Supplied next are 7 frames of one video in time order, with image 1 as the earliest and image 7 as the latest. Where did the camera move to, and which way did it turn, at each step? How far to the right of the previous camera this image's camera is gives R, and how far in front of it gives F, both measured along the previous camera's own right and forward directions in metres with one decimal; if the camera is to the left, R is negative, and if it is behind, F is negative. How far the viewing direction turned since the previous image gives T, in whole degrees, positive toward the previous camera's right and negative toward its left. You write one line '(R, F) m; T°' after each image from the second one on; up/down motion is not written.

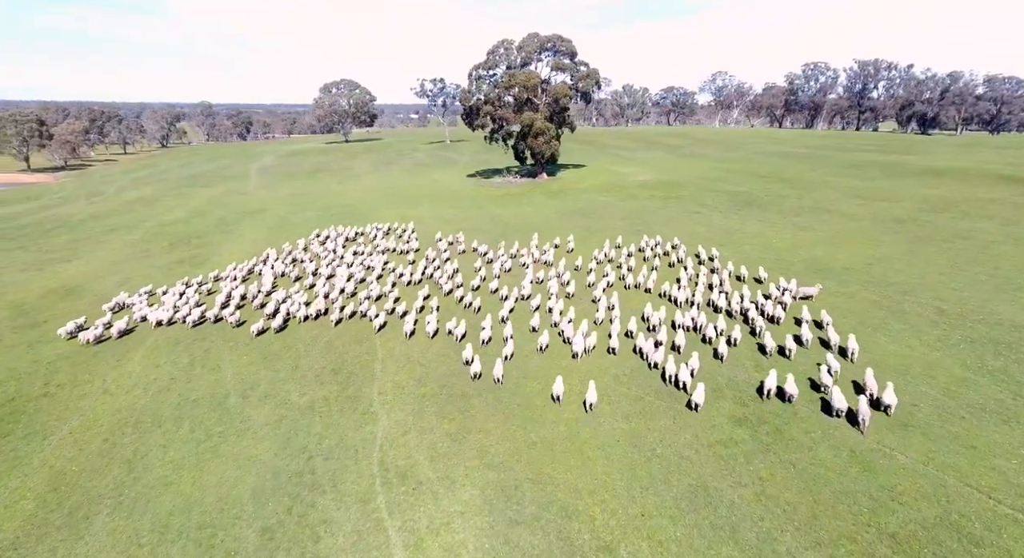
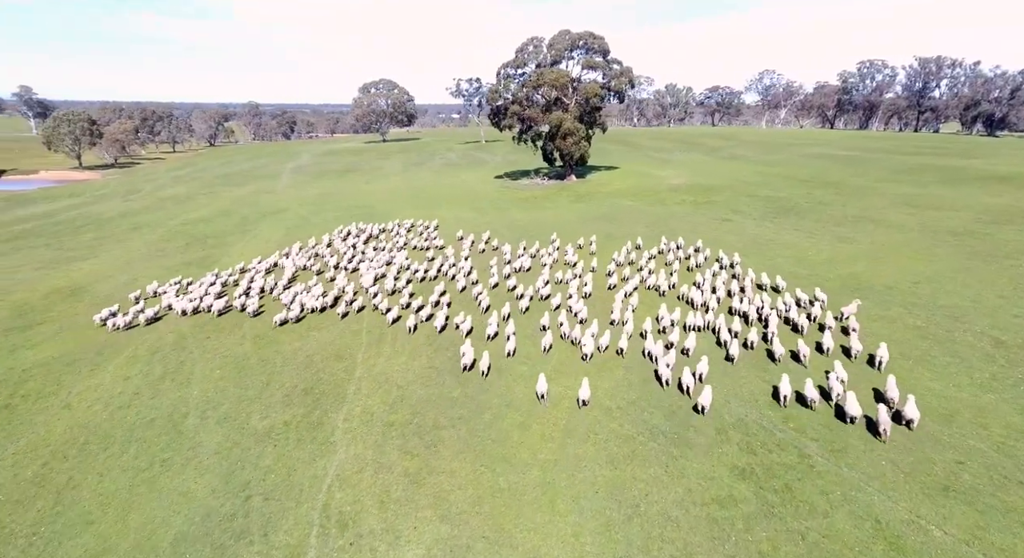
(+1.7, +1.8) m; -4°
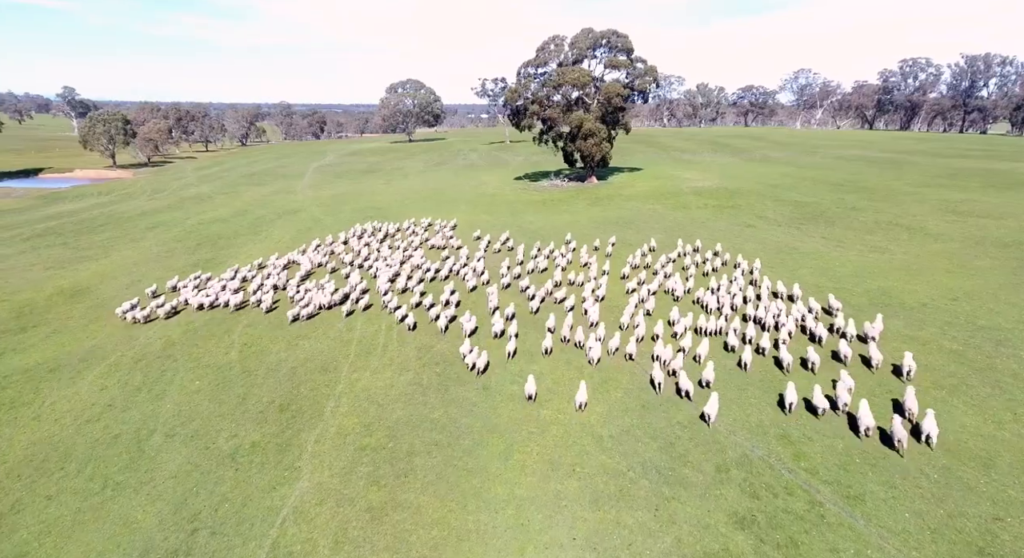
(+1.2, +1.3) m; -3°
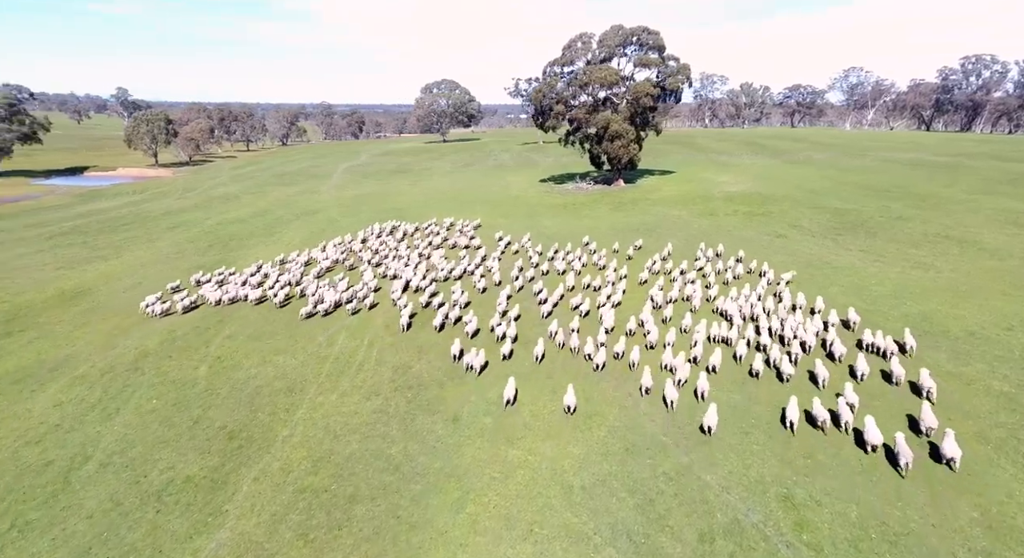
(+2.0, +1.9) m; -4°
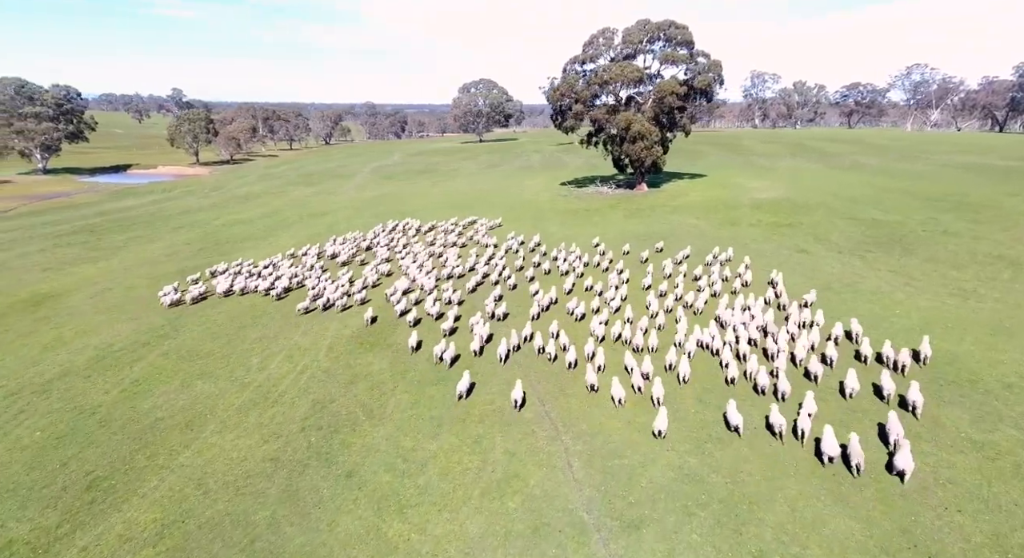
(+3.8, +2.8) m; -4°
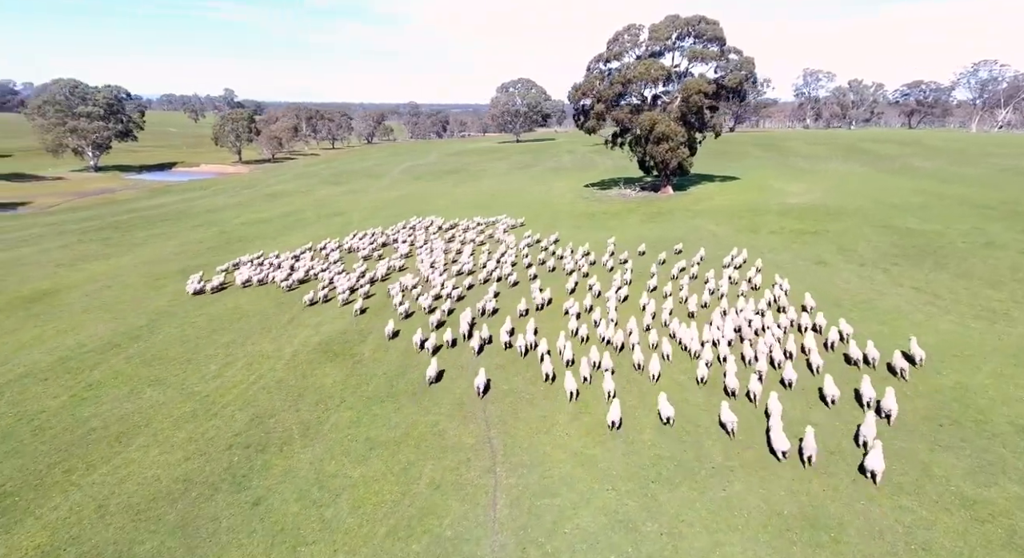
(+3.2, +1.4) m; -4°
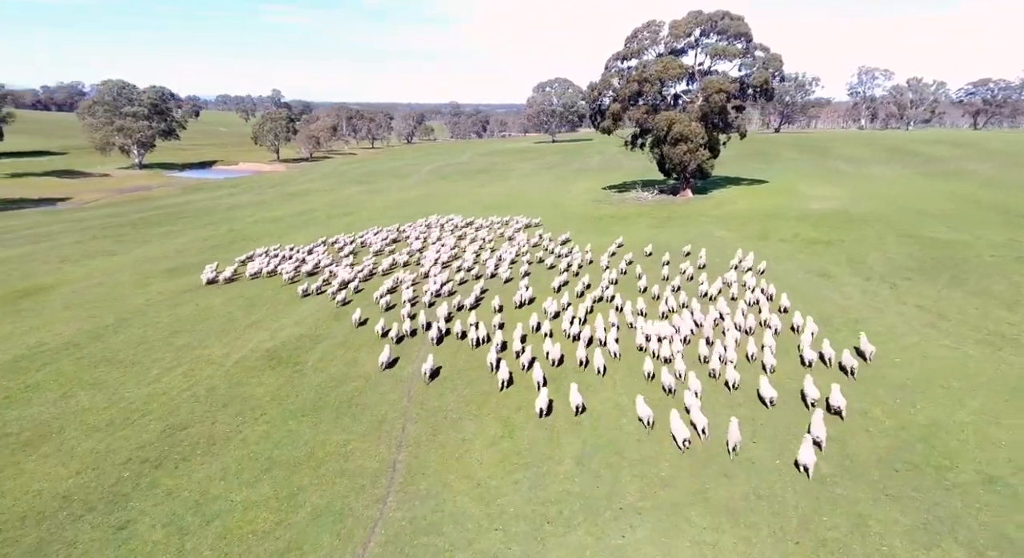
(+4.1, +1.3) m; -4°
